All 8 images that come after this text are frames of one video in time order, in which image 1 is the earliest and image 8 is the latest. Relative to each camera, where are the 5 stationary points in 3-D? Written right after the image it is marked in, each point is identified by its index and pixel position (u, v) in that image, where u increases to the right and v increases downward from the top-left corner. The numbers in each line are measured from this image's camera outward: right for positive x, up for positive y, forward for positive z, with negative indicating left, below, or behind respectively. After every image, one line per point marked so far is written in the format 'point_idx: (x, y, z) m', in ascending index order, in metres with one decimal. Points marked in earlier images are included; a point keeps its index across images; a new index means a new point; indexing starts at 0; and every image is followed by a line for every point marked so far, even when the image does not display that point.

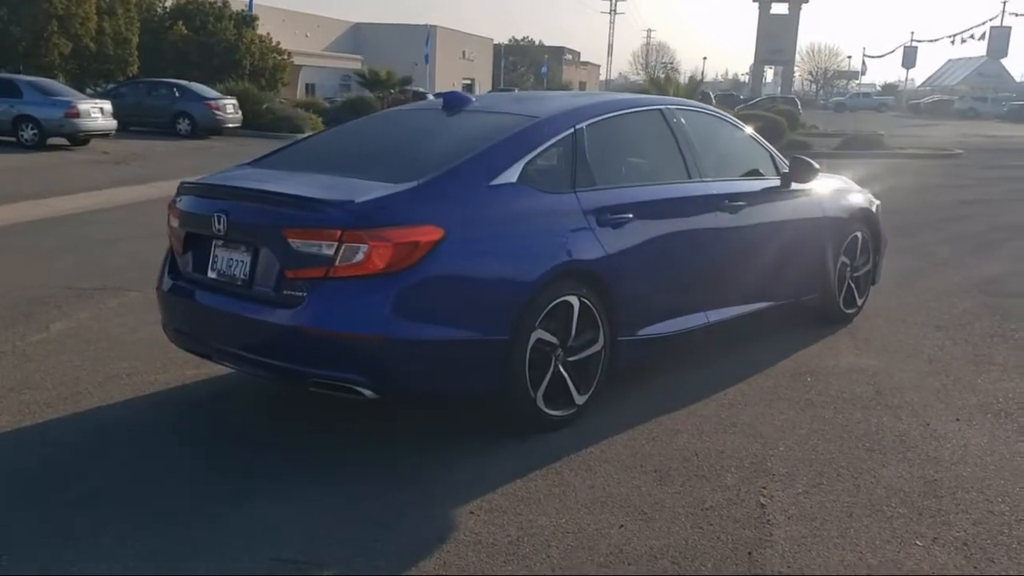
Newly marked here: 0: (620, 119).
0: (+0.7, +1.1, +6.0) m
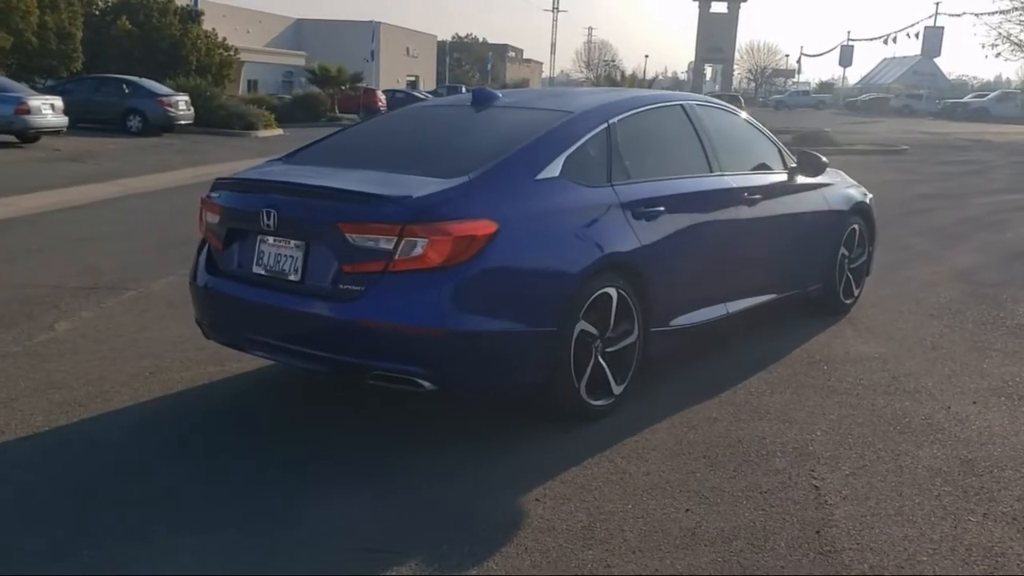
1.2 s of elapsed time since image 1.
0: (+0.9, +1.1, +6.1) m
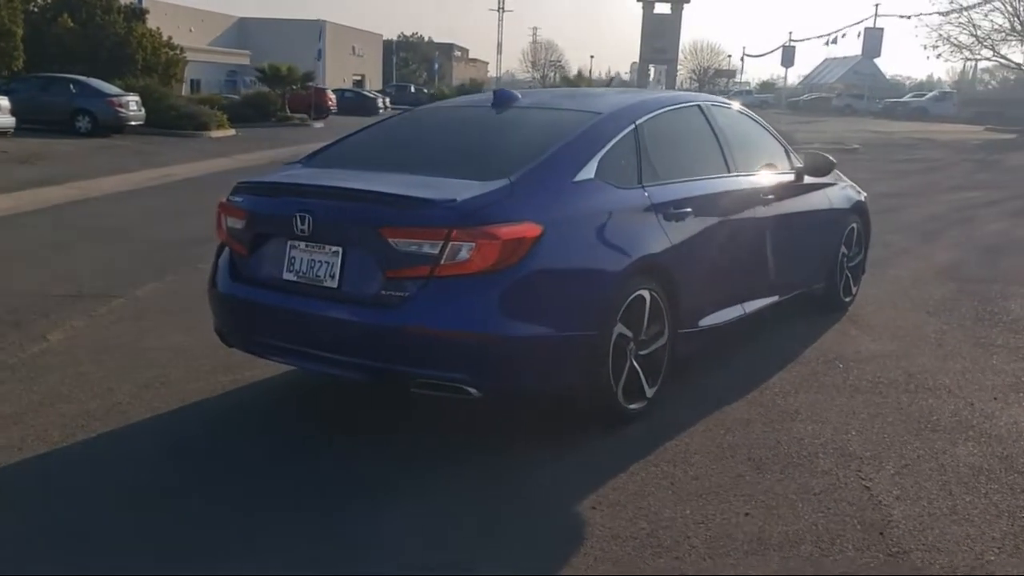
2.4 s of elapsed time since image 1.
0: (+1.0, +1.1, +6.1) m
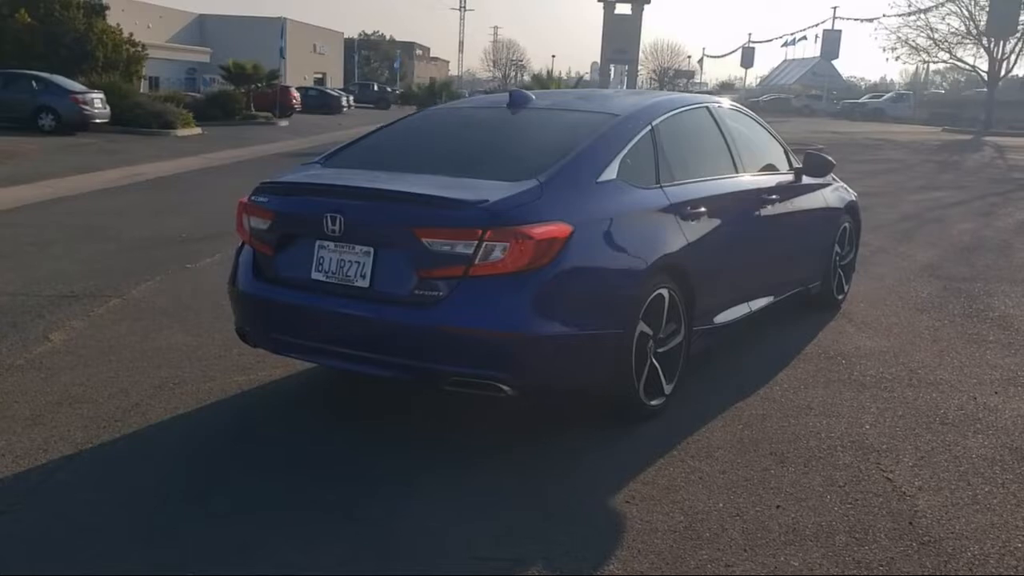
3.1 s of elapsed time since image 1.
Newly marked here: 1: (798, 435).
0: (+1.1, +1.1, +6.2) m
1: (+1.6, -0.8, +5.2) m
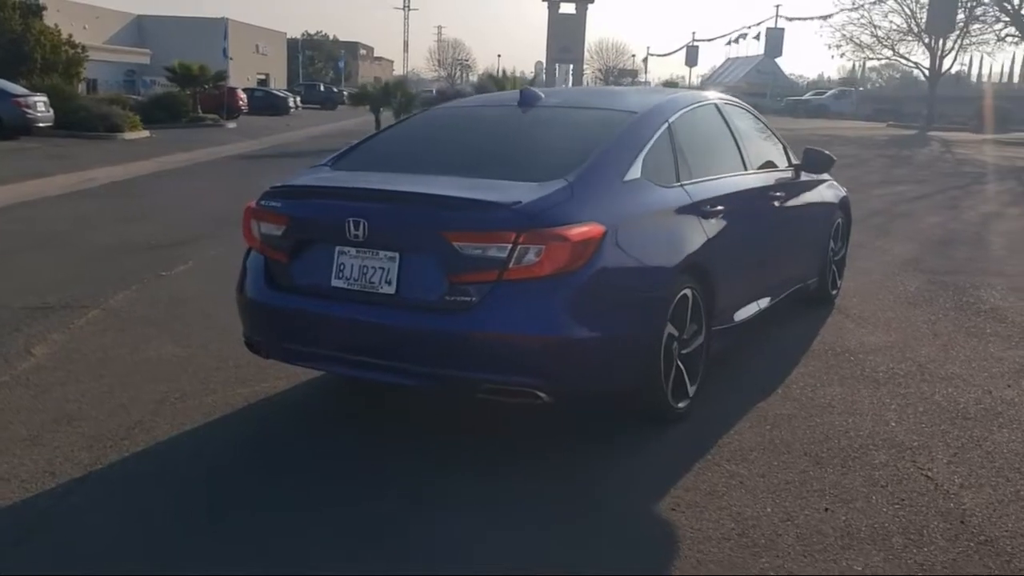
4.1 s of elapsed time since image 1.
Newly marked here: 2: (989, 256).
0: (+1.2, +1.1, +6.1) m
1: (+1.7, -0.8, +5.2) m
2: (+5.6, +0.4, +11.1) m
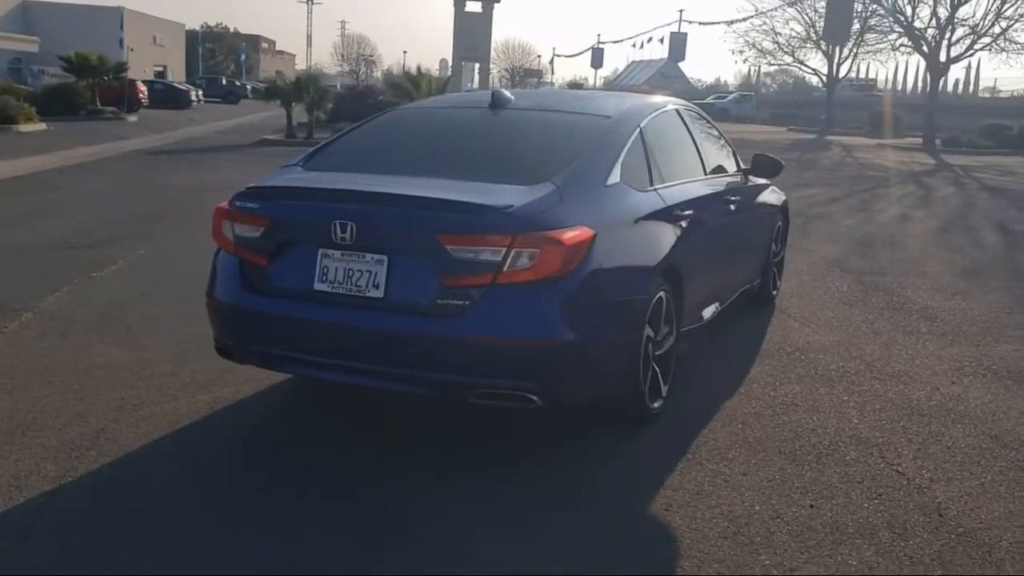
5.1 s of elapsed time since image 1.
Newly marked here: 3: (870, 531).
0: (+0.9, +1.1, +6.2) m
1: (+1.6, -0.8, +5.3) m
2: (+4.9, +0.4, +11.7) m
3: (+1.6, -1.1, +4.2) m
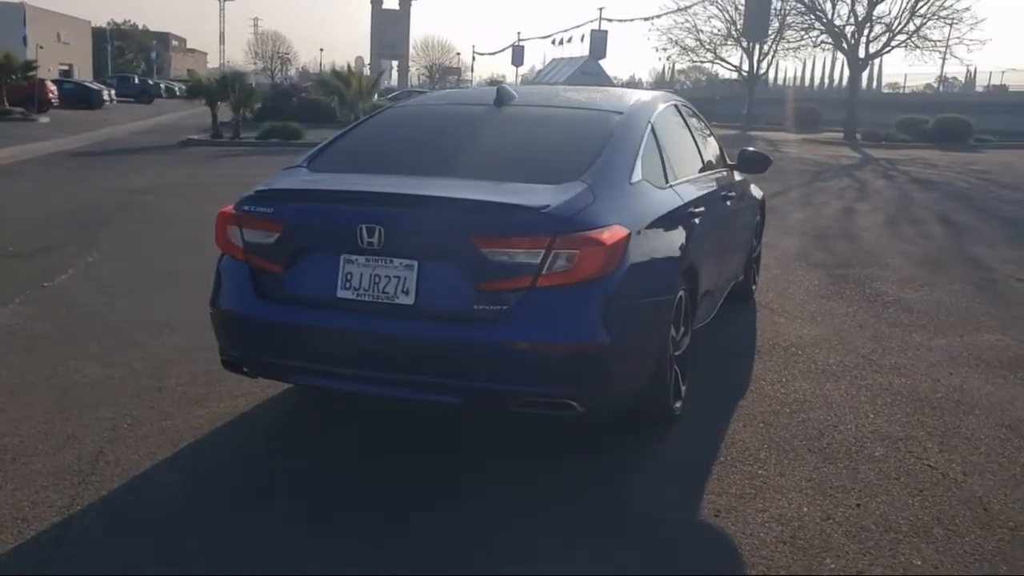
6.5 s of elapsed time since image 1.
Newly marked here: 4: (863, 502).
0: (+0.9, +1.1, +6.1) m
1: (+1.7, -0.8, +5.3) m
2: (+4.4, +0.5, +11.9) m
3: (+1.8, -1.0, +4.1) m
4: (+1.6, -1.0, +4.4) m
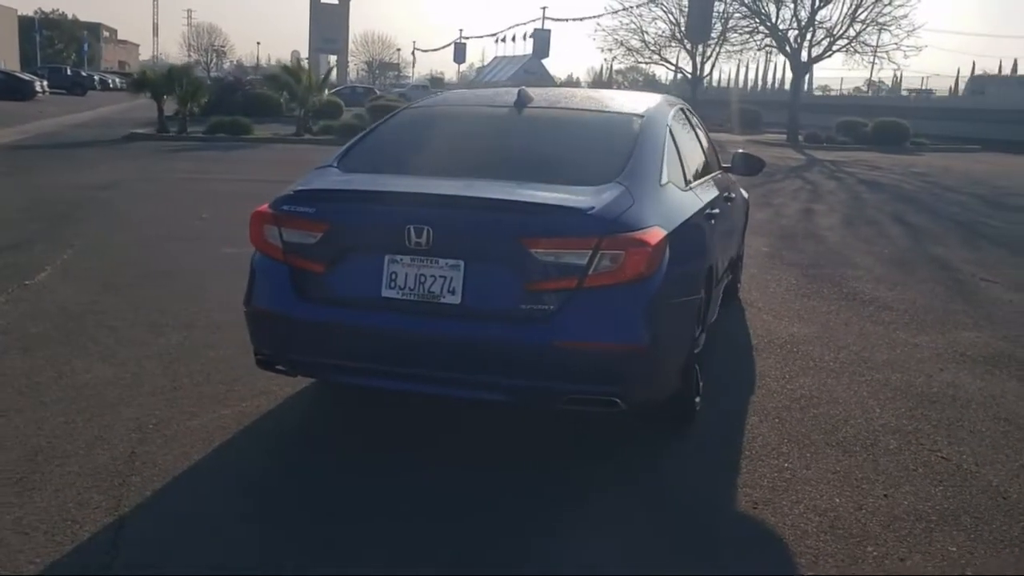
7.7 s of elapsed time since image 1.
0: (+1.0, +1.1, +6.2) m
1: (+1.9, -0.8, +5.5) m
2: (+4.1, +0.5, +12.2) m
3: (+2.0, -1.0, +4.3) m
4: (+1.8, -1.0, +4.6) m
